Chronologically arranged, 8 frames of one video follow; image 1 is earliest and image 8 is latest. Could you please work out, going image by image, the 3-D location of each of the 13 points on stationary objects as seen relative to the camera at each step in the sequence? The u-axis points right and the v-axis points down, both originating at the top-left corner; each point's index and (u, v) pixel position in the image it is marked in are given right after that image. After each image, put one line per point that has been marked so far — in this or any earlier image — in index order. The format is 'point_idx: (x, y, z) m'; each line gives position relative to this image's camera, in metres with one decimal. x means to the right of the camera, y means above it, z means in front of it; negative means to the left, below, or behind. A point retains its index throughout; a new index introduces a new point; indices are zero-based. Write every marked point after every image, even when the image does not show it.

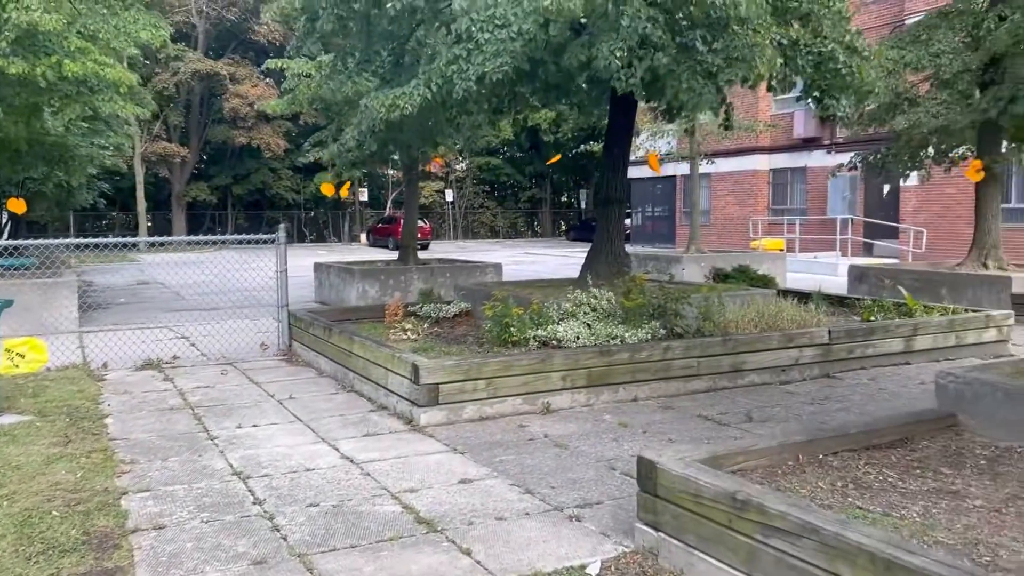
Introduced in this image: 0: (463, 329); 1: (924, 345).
0: (-0.5, -0.5, +9.6) m
1: (+4.4, -0.6, +9.0) m
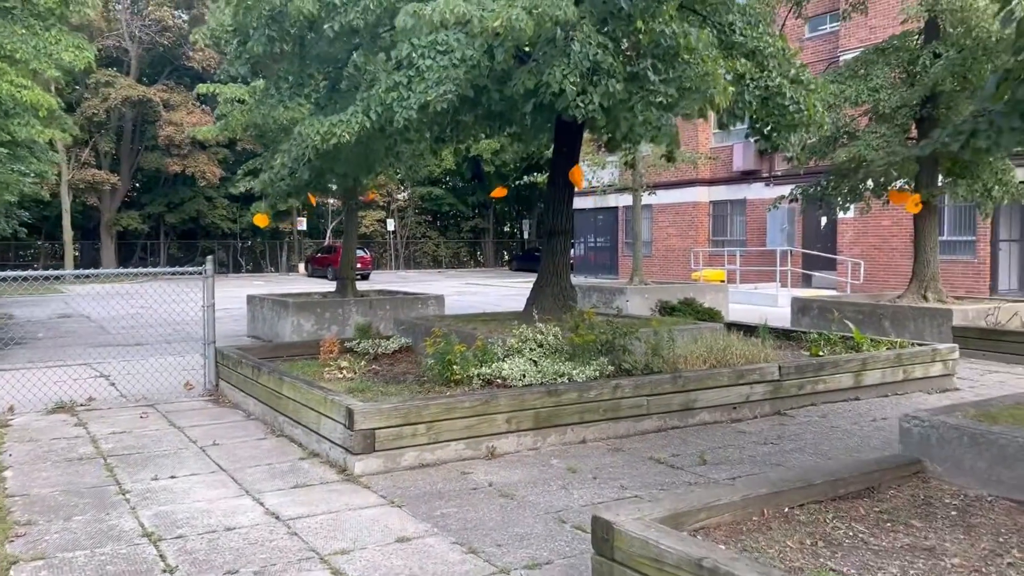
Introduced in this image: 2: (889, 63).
0: (-1.2, -0.9, +9.1) m
1: (+3.8, -1.0, +8.9) m
2: (+6.0, +3.6, +13.4) m
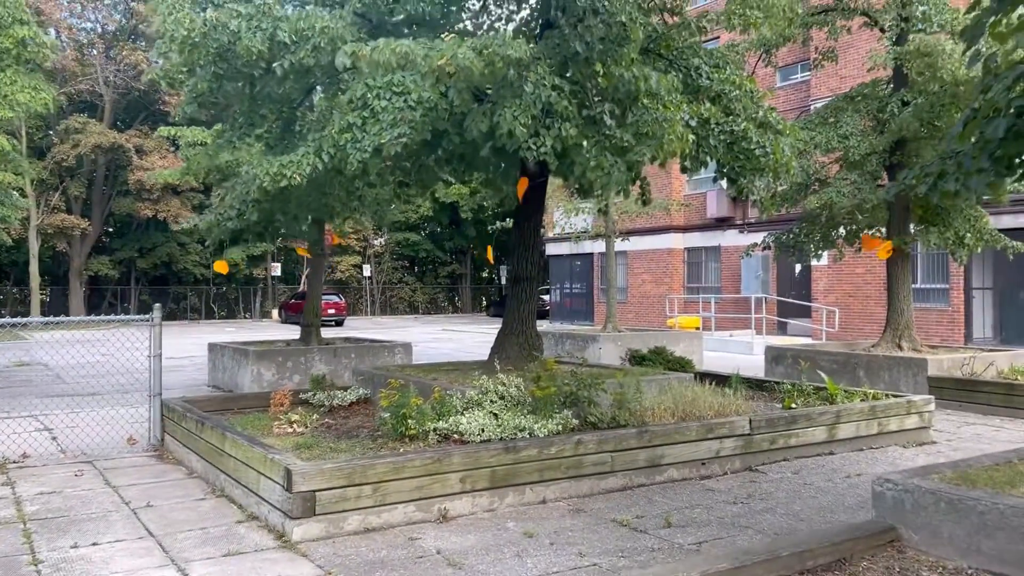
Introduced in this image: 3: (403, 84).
0: (-1.6, -1.4, +8.7) m
1: (+3.4, -1.5, +8.6) m
2: (+5.5, +2.8, +13.4) m
3: (-0.9, +1.7, +7.3) m
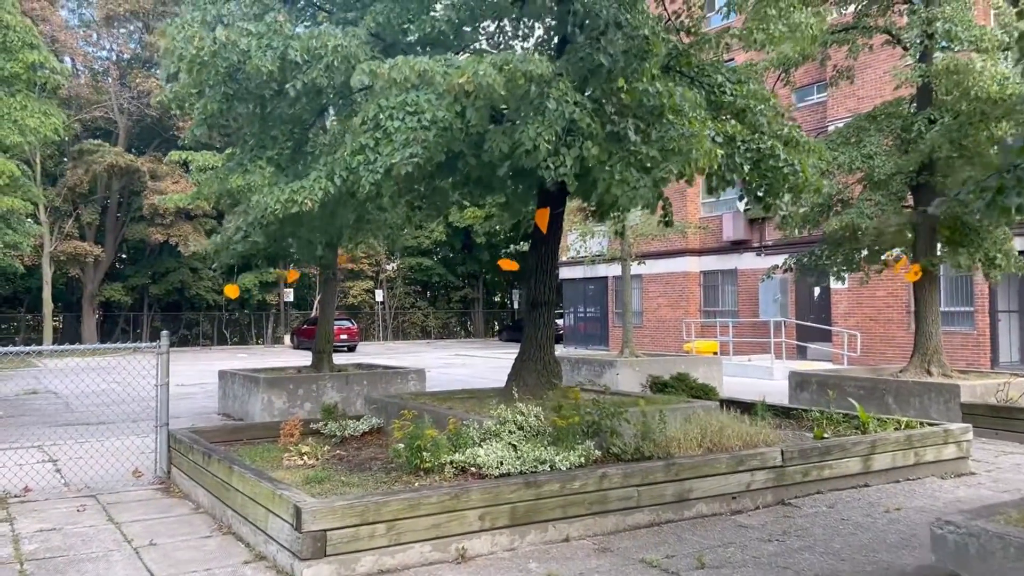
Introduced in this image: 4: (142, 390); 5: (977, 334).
0: (-1.4, -1.6, +8.4) m
1: (+3.6, -1.7, +8.2) m
2: (+5.7, +2.4, +13.1) m
3: (-0.8, +1.5, +7.0) m
4: (-8.5, -2.4, +19.6) m
5: (+10.4, -1.0, +19.0) m
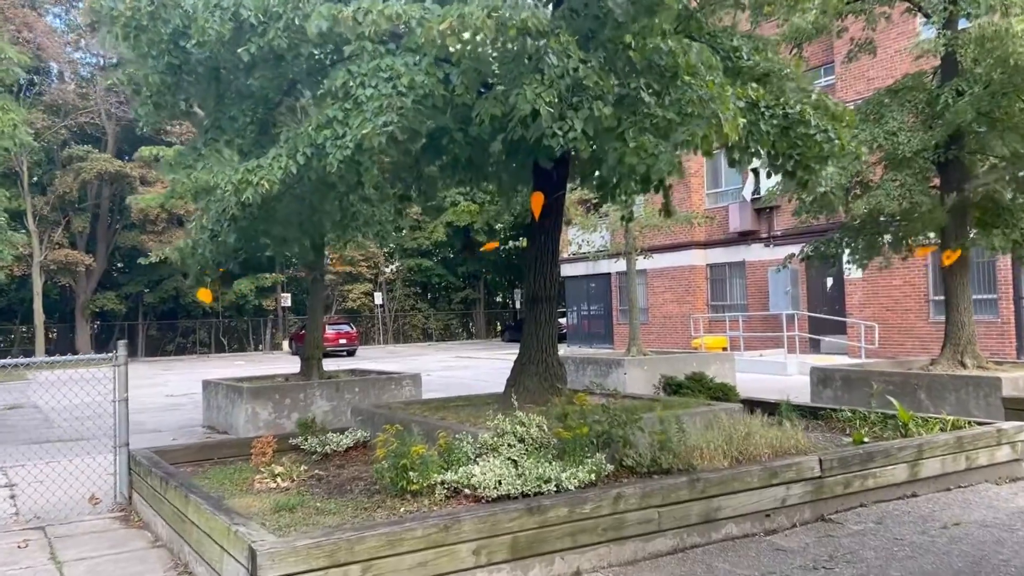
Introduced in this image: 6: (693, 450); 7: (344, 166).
0: (-1.4, -1.6, +7.4) m
1: (+3.6, -1.6, +7.2) m
2: (+5.6, +2.6, +12.2) m
3: (-0.9, +1.6, +6.1) m
4: (-8.5, -2.5, +18.7) m
5: (+10.4, -0.7, +18.1) m
6: (+1.5, -1.3, +6.9) m
7: (-1.3, +1.0, +6.6) m
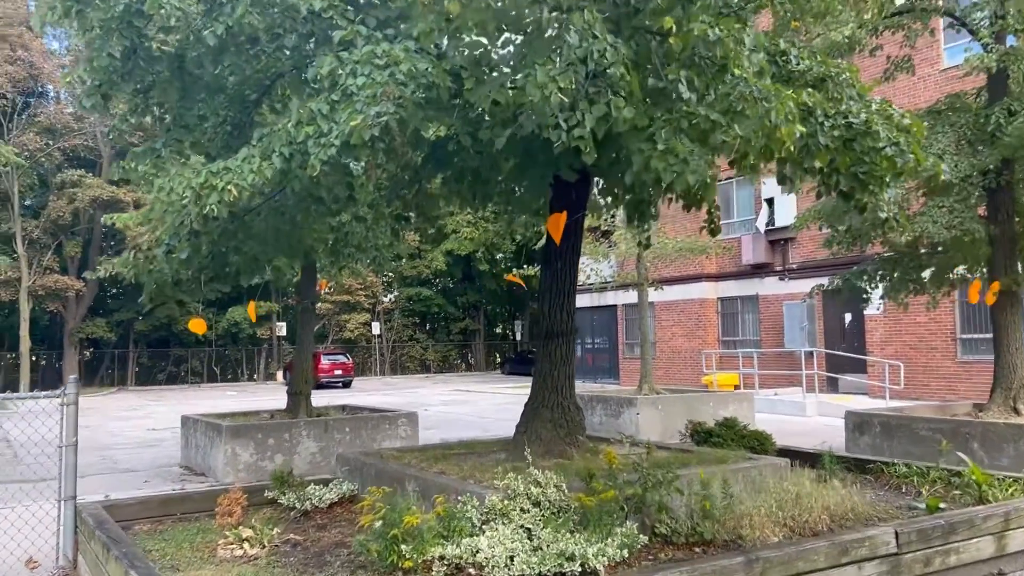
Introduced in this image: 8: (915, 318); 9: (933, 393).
0: (-1.3, -1.8, +6.3) m
1: (+3.7, -1.8, +6.1) m
2: (+5.7, +2.1, +11.2) m
3: (-0.7, +1.4, +5.1) m
4: (-8.4, -3.1, +17.5) m
5: (+10.5, -1.5, +17.0) m
6: (+1.6, -1.6, +5.8) m
7: (-1.2, +0.8, +5.6) m
8: (+9.3, -0.7, +19.5) m
9: (+9.4, -2.3, +19.0) m
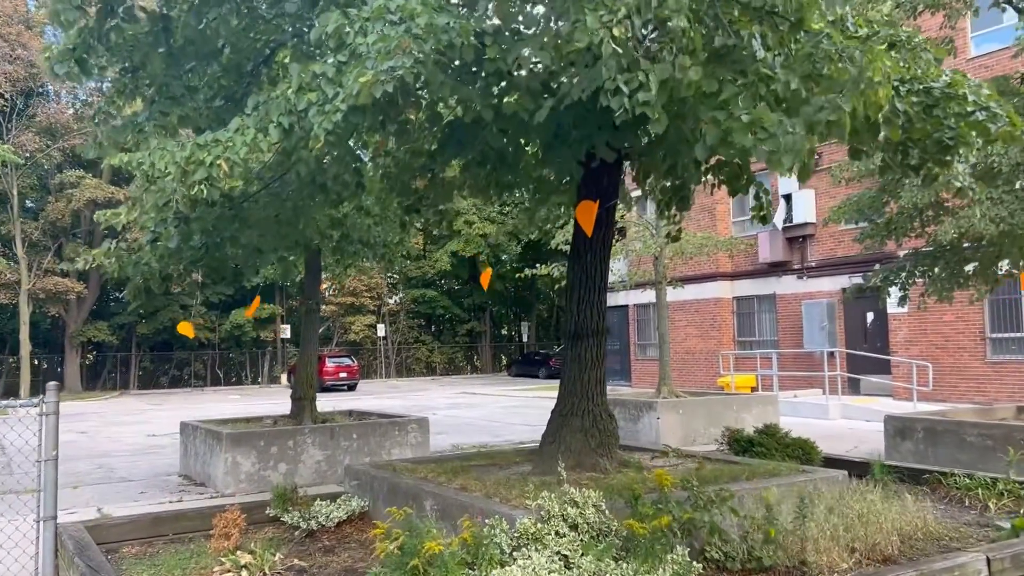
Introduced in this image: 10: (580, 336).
0: (-1.1, -1.8, +5.6) m
1: (+3.9, -1.8, +5.4) m
2: (+5.9, +2.2, +10.5) m
3: (-0.6, +1.4, +4.4) m
4: (-8.2, -3.1, +16.9) m
5: (+10.8, -1.4, +16.2) m
6: (+1.8, -1.5, +5.1) m
7: (-1.0, +0.8, +4.9) m
8: (+9.5, -0.6, +18.7) m
9: (+9.7, -2.2, +18.3) m
10: (+0.6, -0.4, +6.8) m
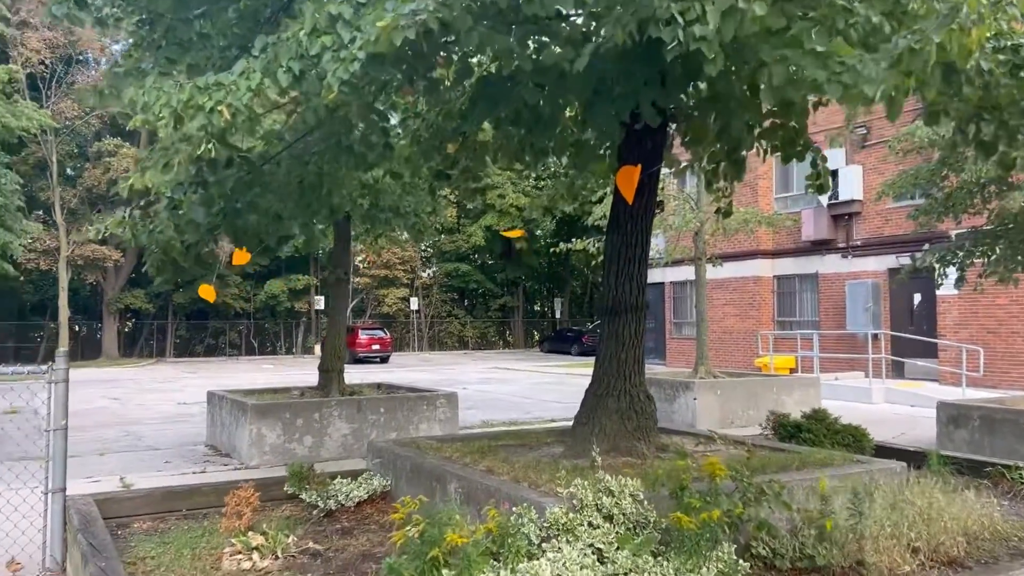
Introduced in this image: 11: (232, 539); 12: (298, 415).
0: (-0.9, -1.6, +5.3) m
1: (+4.0, -1.7, +4.9) m
2: (+6.4, +2.4, +9.7) m
3: (-0.4, +1.6, +4.0) m
4: (-7.6, -2.4, +16.8) m
5: (+11.4, -1.1, +15.4) m
6: (+1.9, -1.4, +4.6) m
7: (-0.8, +1.0, +4.5) m
8: (+10.2, -0.2, +17.9) m
9: (+10.3, -1.9, +17.5) m
10: (+0.8, -0.2, +6.4) m
11: (-1.7, -1.5, +5.2) m
12: (-2.6, -1.5, +10.3) m
